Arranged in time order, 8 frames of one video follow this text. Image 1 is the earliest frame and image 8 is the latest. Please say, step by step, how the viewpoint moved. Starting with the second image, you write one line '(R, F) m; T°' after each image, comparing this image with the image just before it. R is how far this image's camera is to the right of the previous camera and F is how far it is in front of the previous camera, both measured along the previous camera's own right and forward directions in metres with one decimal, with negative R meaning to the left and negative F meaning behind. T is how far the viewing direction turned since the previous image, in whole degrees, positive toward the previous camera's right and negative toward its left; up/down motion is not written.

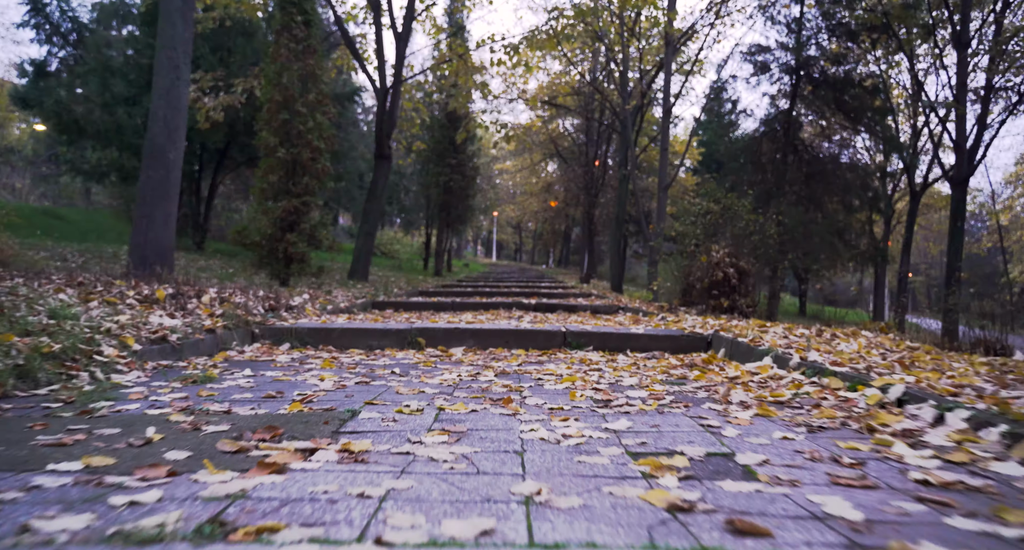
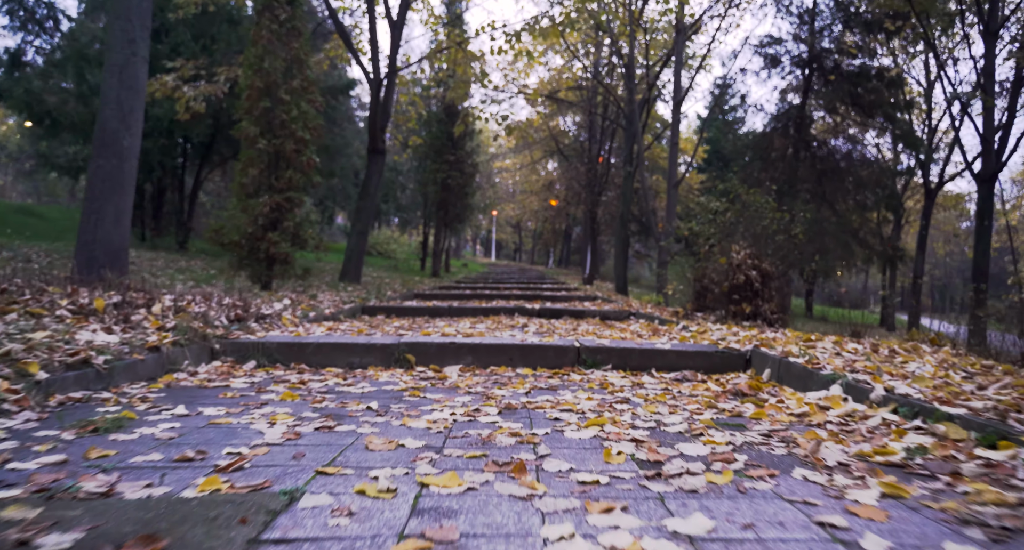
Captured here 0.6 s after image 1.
(0.0, +0.7) m; 0°
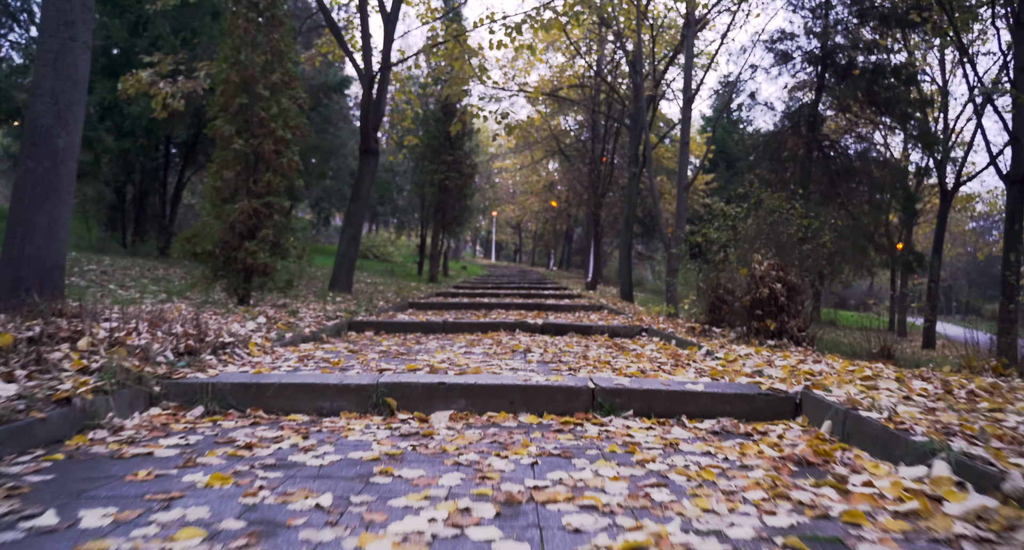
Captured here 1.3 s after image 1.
(0.0, +0.8) m; 0°
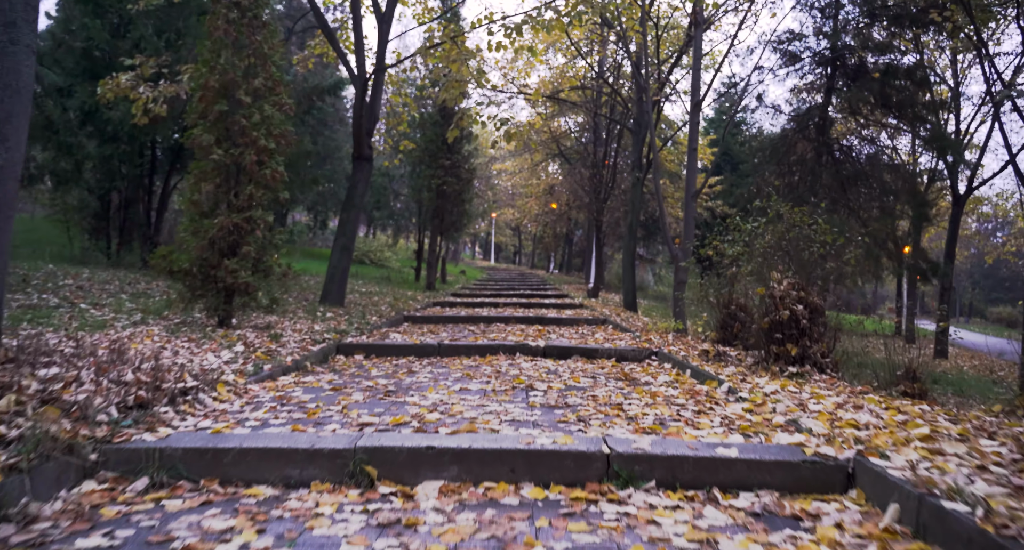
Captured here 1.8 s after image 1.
(0.0, +0.6) m; 0°
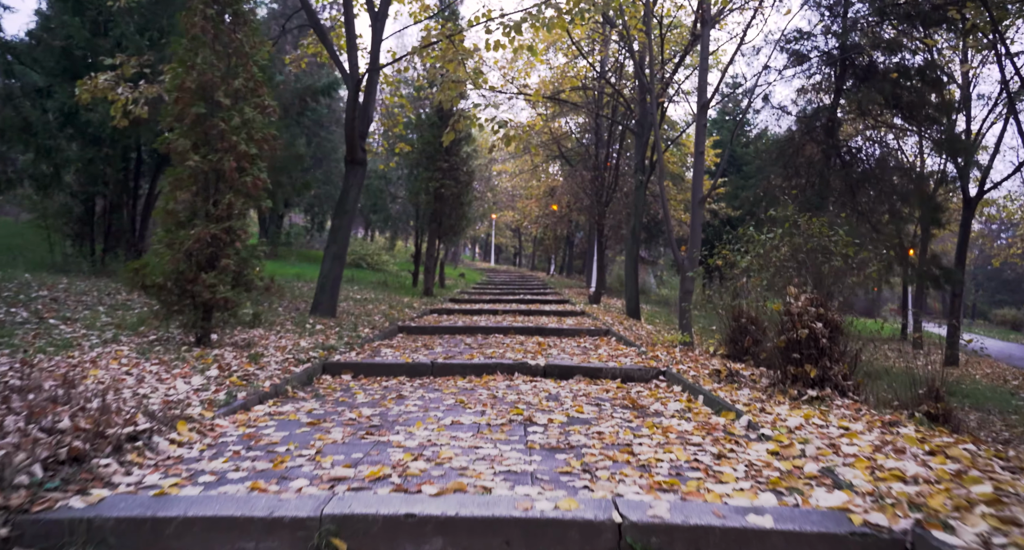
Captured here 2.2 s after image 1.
(0.0, +0.5) m; 0°
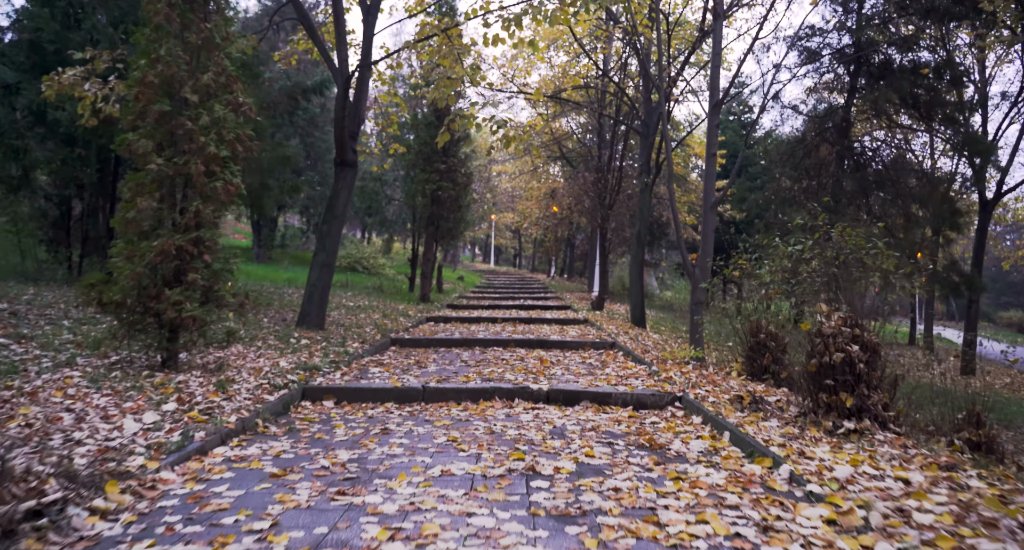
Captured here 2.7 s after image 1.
(0.0, +0.7) m; 0°
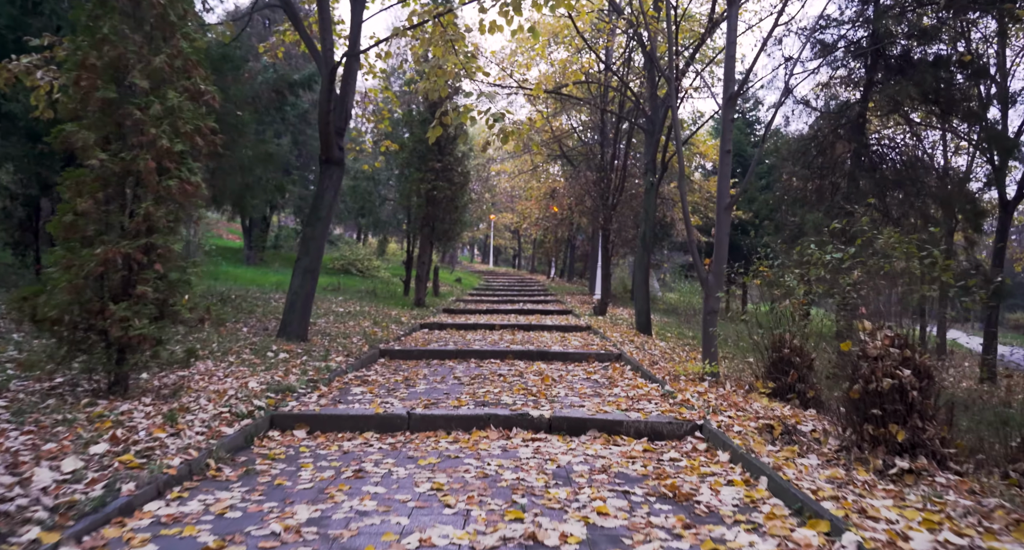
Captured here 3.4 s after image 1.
(0.0, +0.8) m; 0°
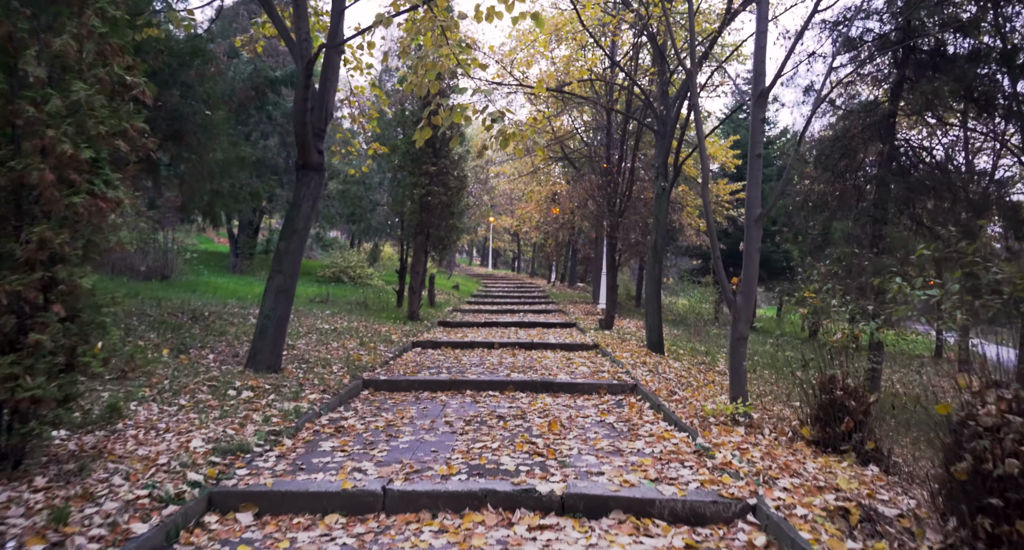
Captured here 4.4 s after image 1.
(0.0, +1.2) m; 0°
